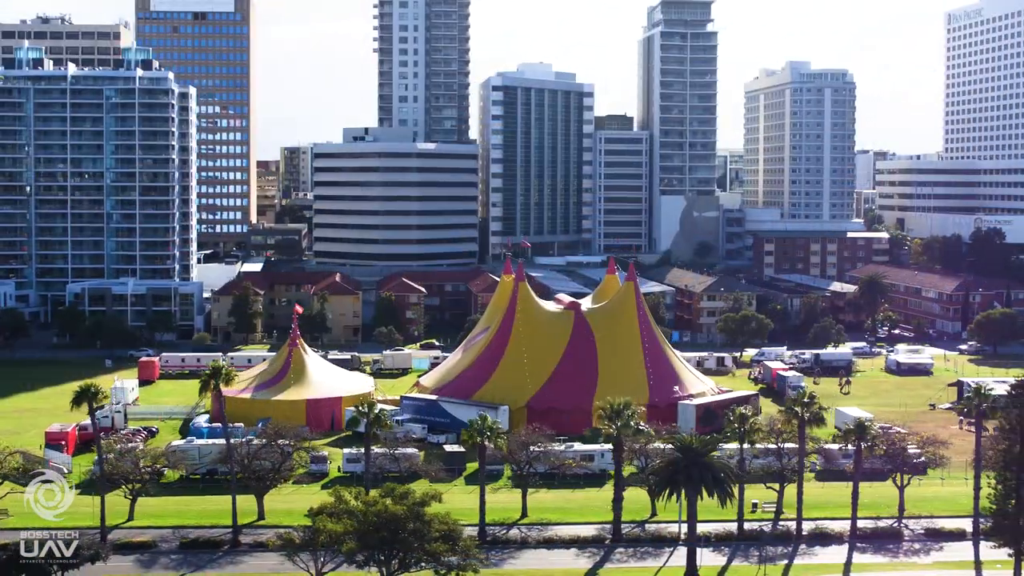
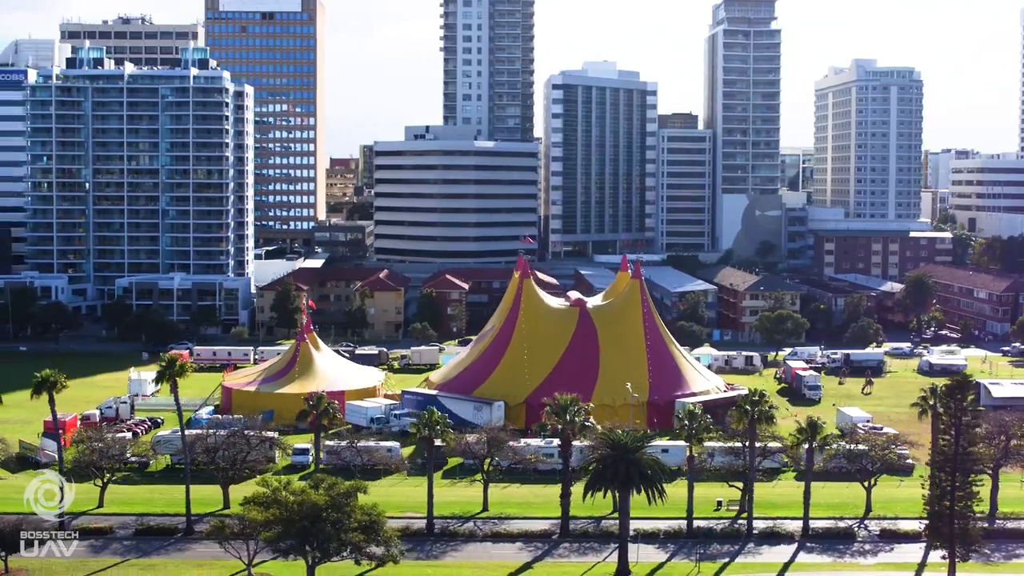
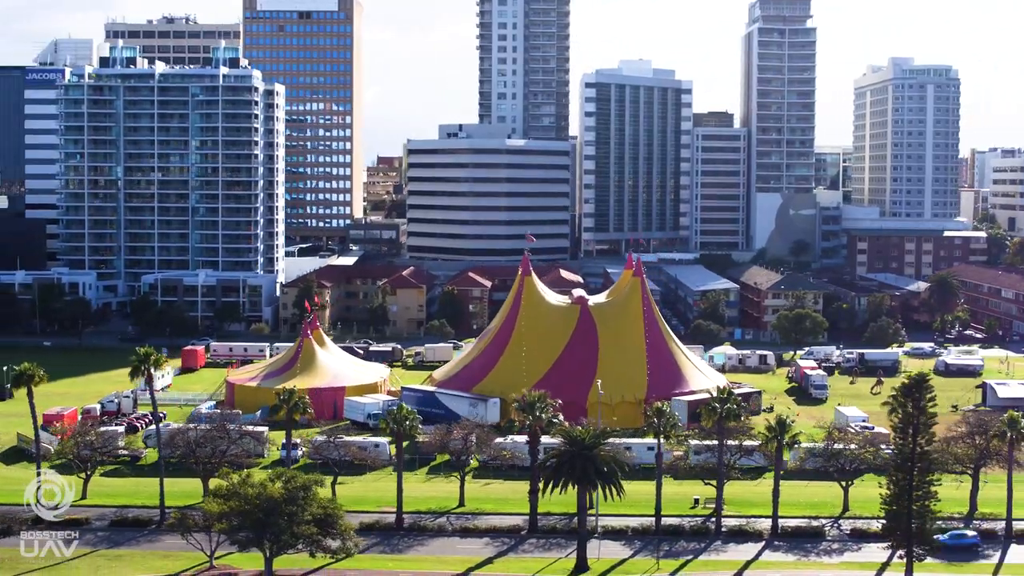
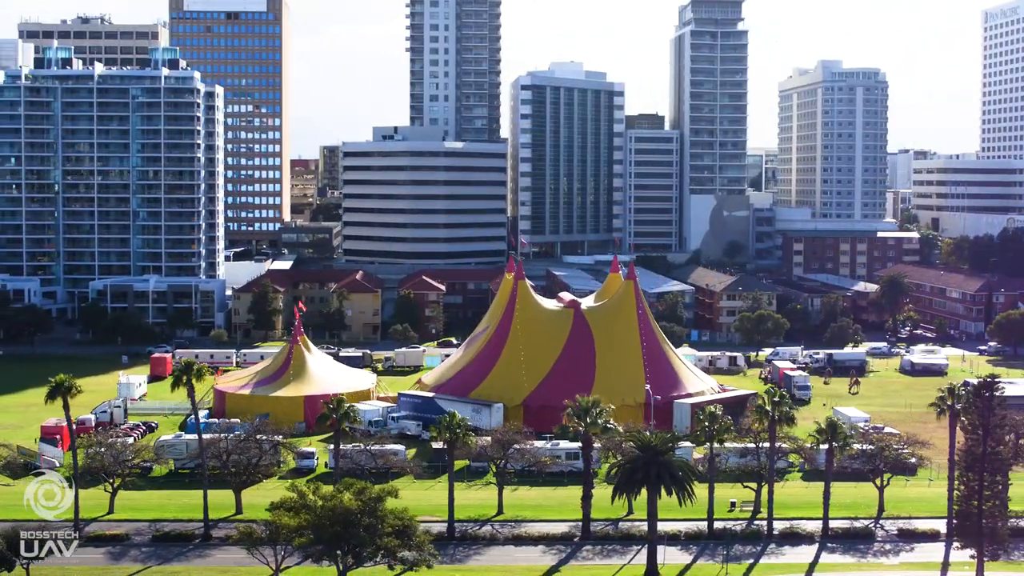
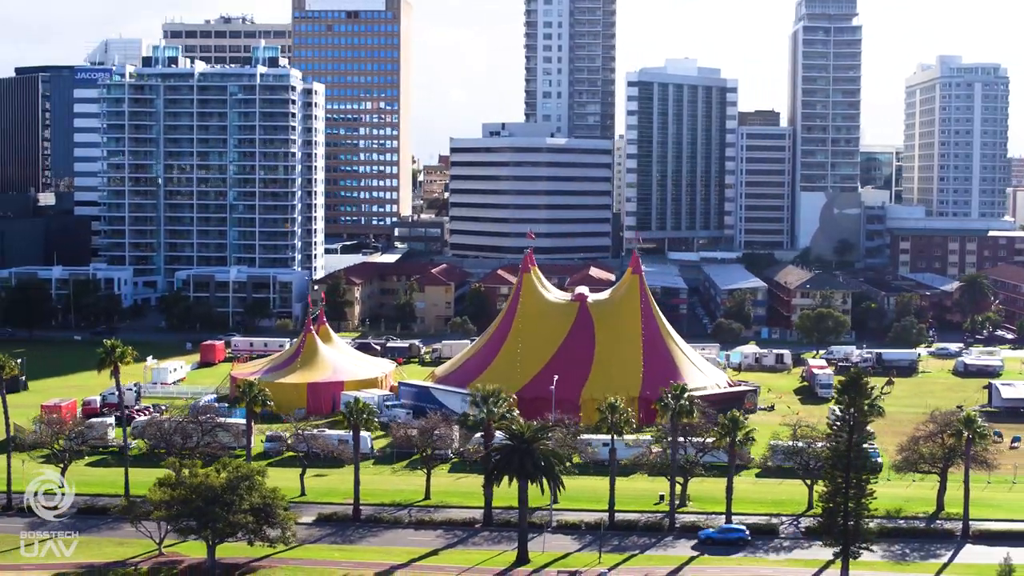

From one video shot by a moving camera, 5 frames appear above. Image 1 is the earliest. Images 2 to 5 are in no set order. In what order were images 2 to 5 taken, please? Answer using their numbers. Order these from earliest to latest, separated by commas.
4, 2, 3, 5
